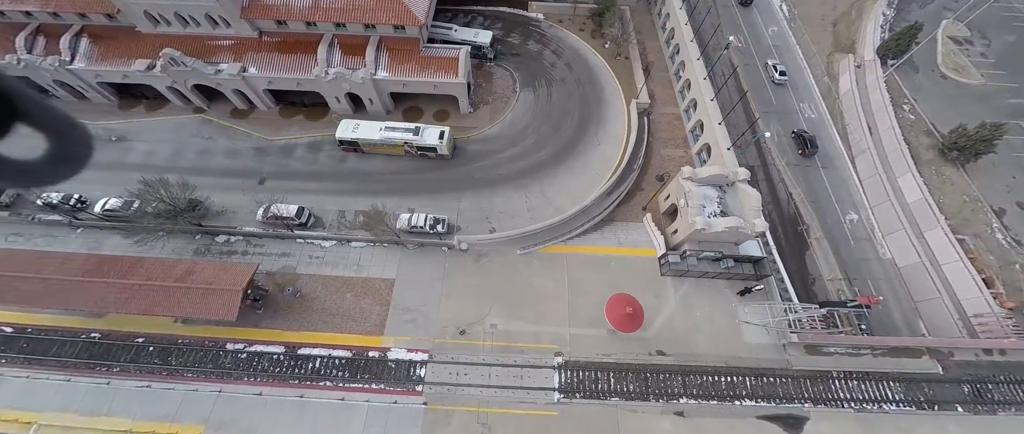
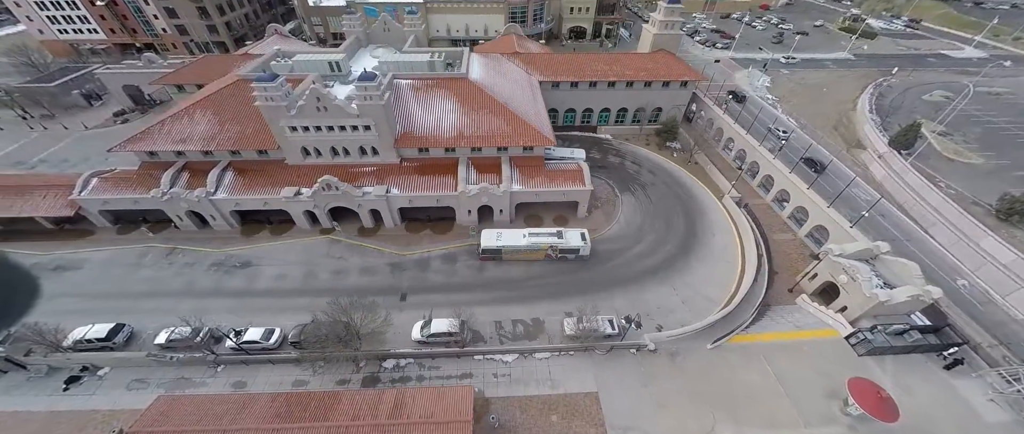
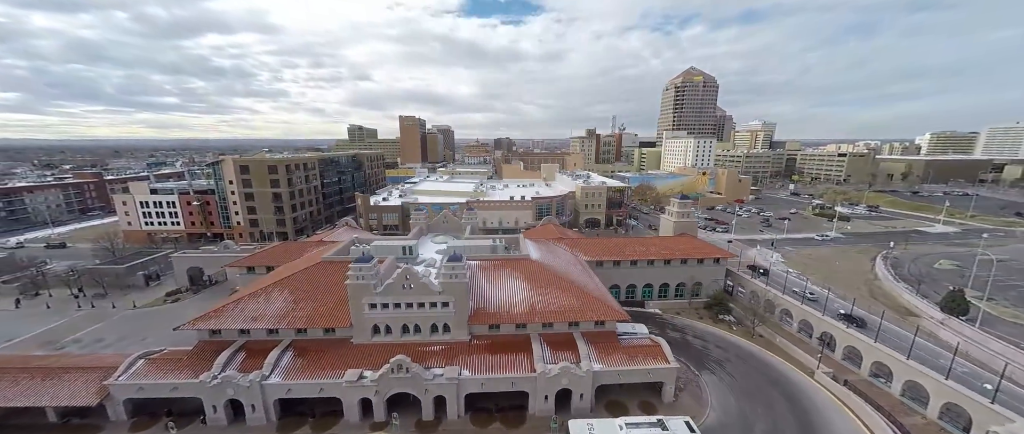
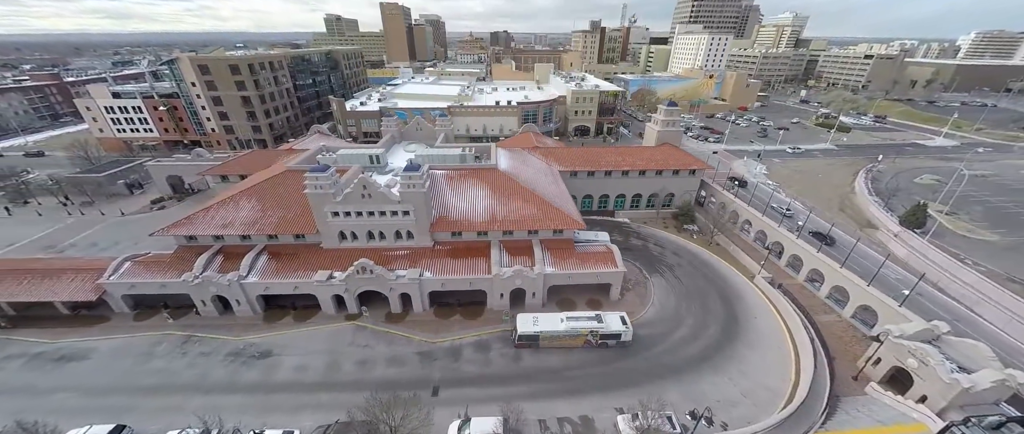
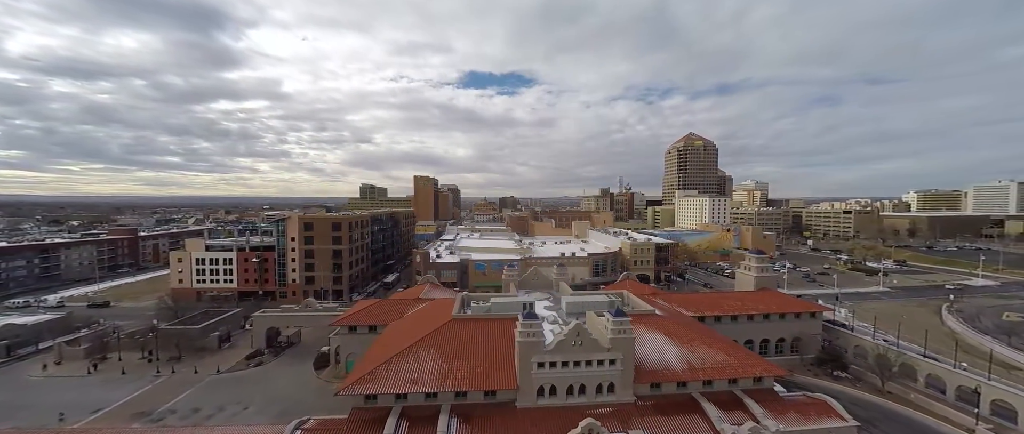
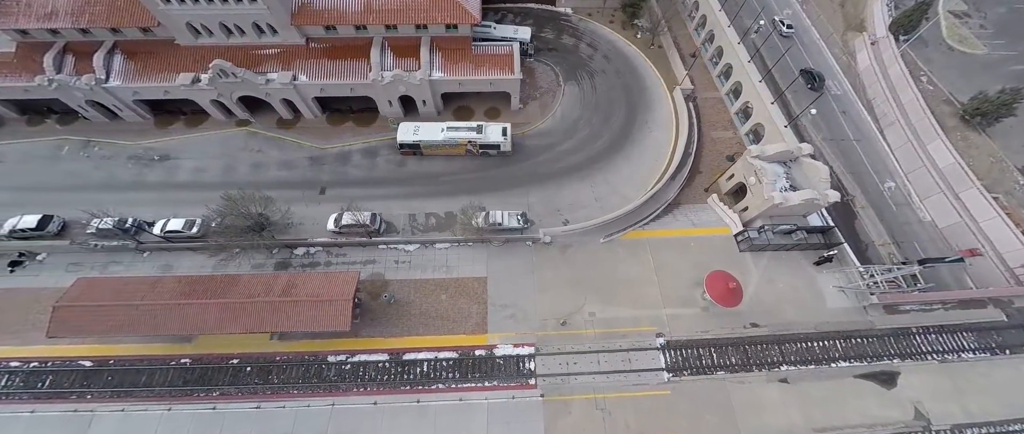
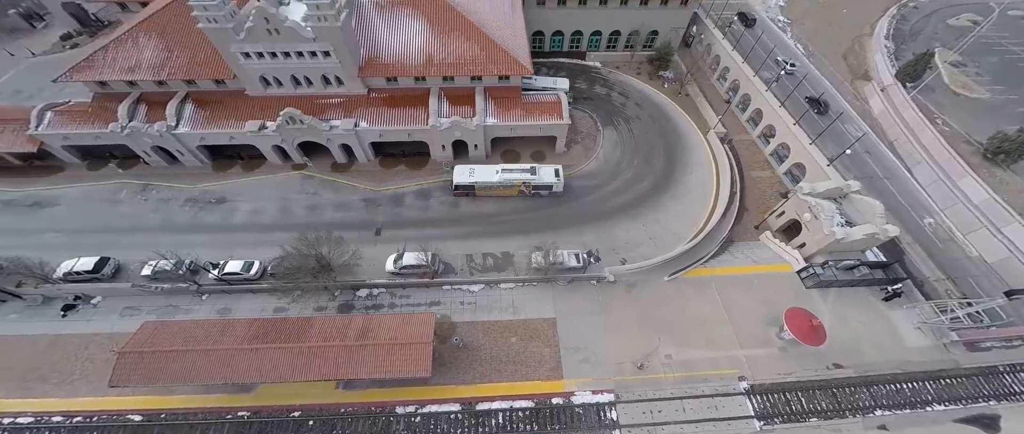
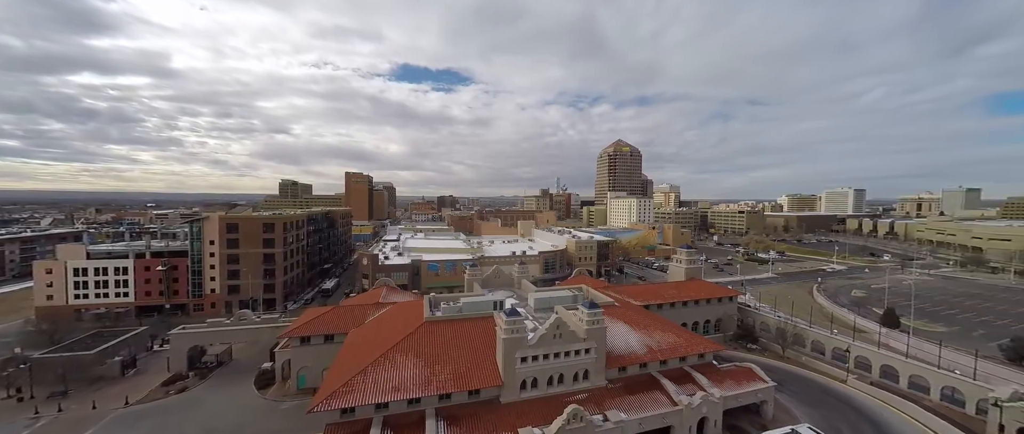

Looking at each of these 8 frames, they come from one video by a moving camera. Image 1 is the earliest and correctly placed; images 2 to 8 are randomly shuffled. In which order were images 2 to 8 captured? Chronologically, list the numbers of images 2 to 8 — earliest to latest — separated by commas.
6, 7, 2, 4, 3, 5, 8
